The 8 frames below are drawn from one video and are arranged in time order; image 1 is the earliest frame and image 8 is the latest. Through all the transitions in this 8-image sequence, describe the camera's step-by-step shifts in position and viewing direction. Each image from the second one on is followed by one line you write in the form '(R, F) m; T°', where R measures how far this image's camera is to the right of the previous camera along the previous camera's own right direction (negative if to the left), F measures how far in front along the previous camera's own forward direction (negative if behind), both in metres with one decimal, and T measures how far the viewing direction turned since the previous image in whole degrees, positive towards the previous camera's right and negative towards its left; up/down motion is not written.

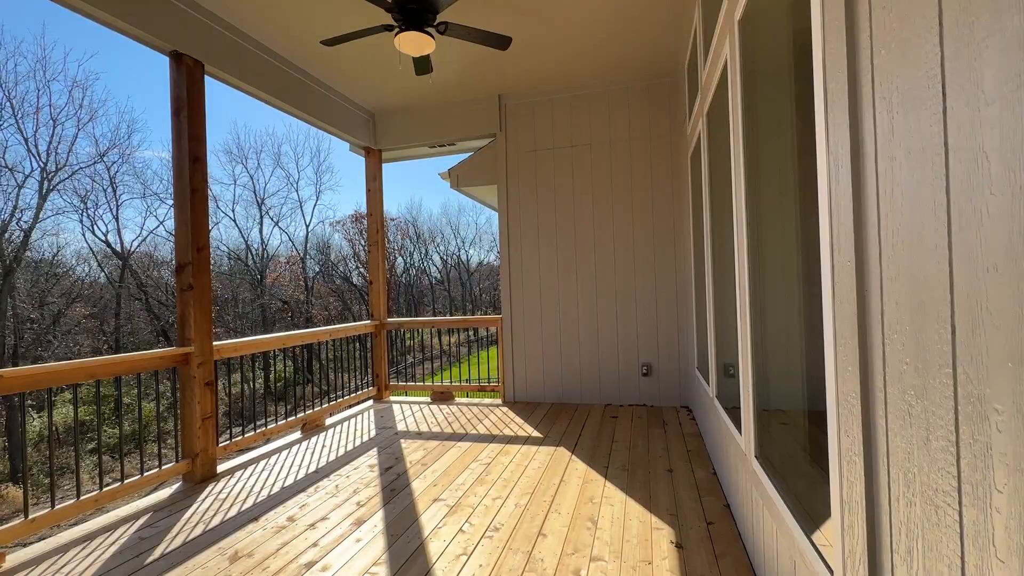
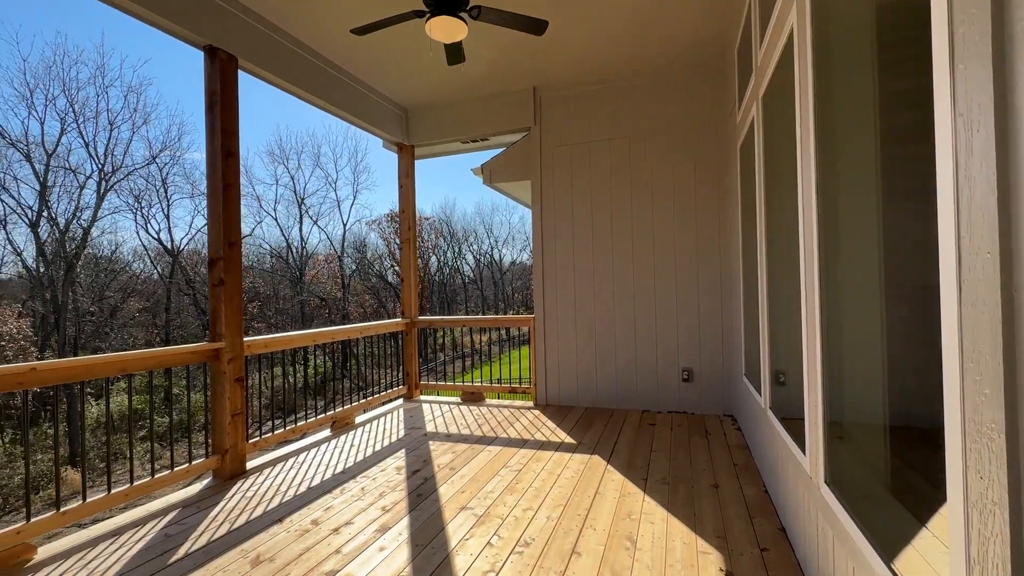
(0.0, +0.1) m; -4°
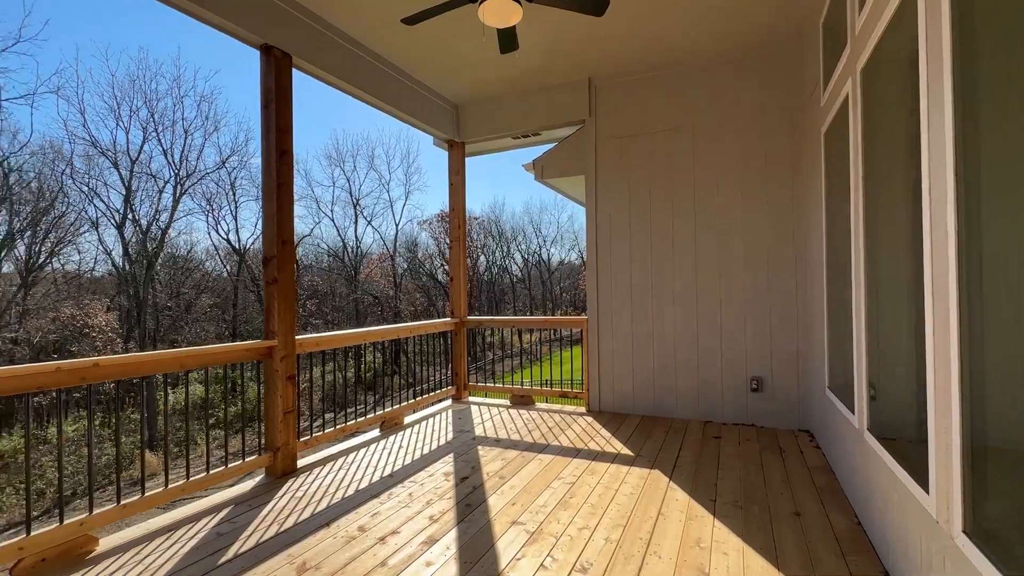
(0.0, +0.2) m; -6°
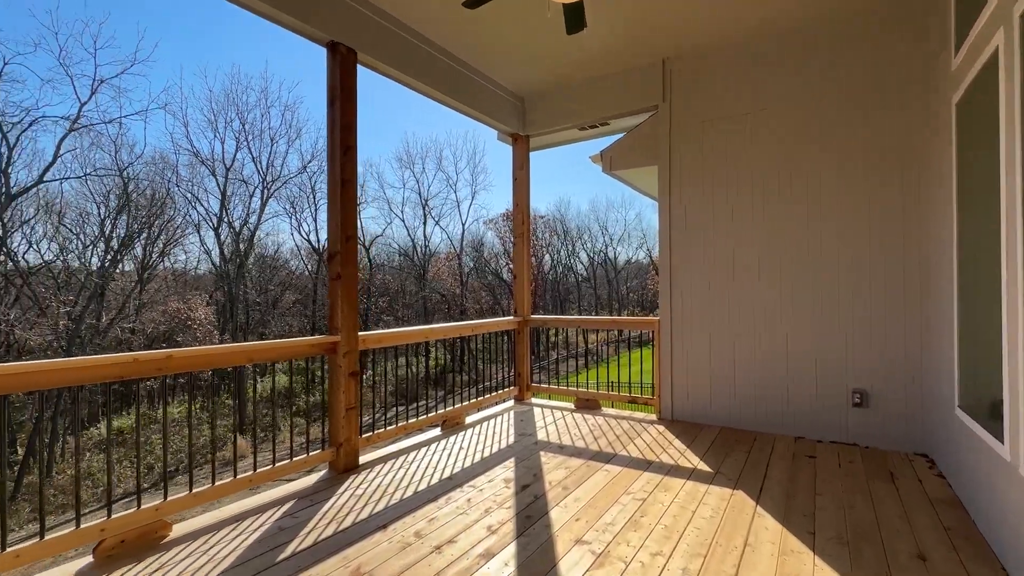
(0.0, +0.2) m; -8°
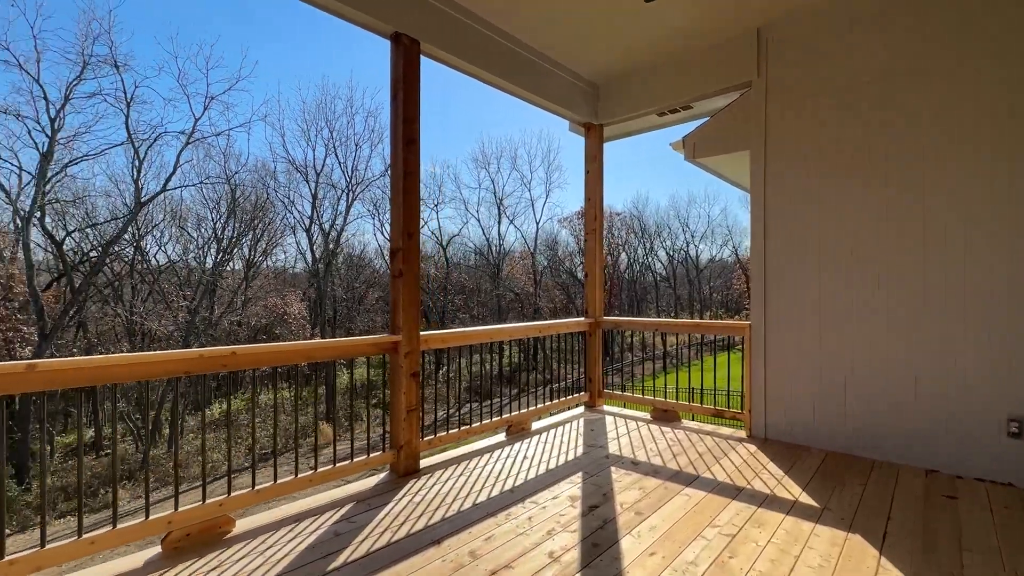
(0.0, +0.2) m; -9°
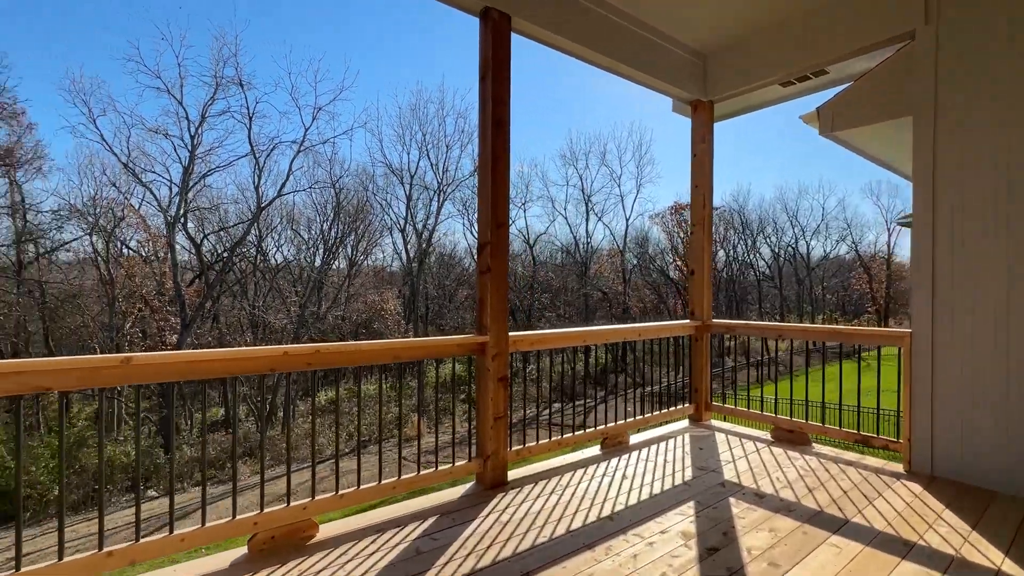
(-0.1, +0.3) m; -11°
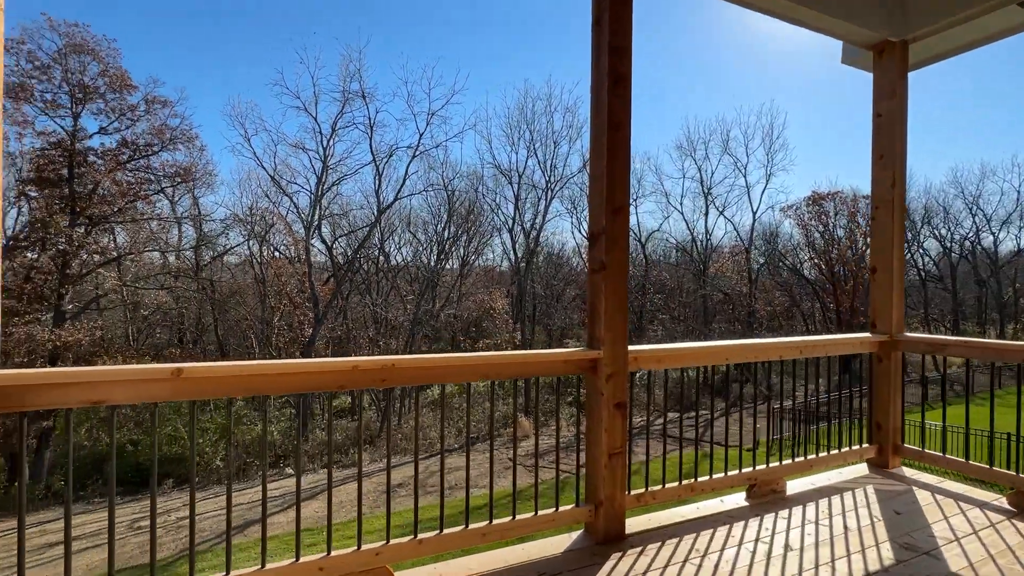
(0.0, +0.5) m; -13°
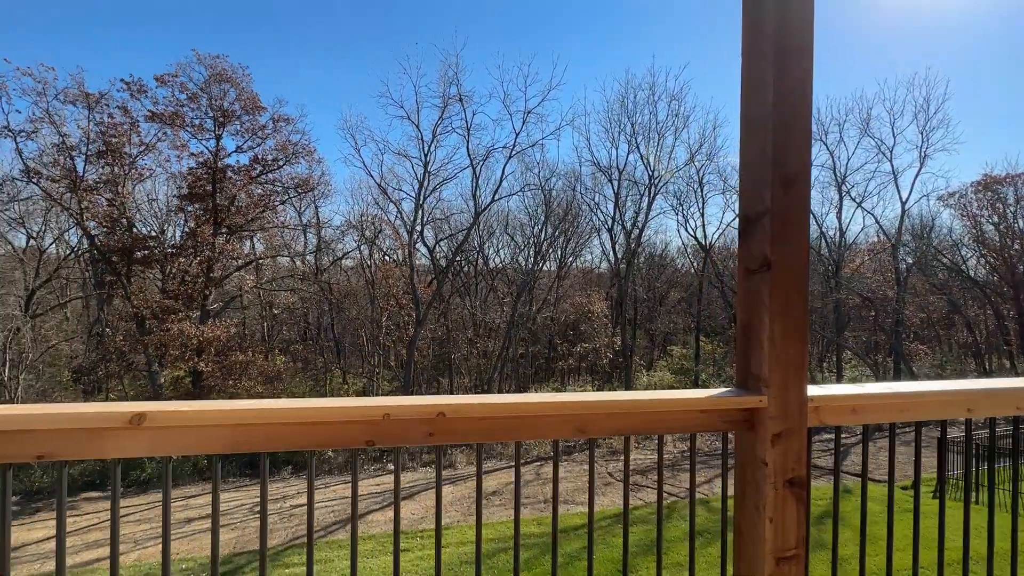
(0.0, +0.6) m; -12°
